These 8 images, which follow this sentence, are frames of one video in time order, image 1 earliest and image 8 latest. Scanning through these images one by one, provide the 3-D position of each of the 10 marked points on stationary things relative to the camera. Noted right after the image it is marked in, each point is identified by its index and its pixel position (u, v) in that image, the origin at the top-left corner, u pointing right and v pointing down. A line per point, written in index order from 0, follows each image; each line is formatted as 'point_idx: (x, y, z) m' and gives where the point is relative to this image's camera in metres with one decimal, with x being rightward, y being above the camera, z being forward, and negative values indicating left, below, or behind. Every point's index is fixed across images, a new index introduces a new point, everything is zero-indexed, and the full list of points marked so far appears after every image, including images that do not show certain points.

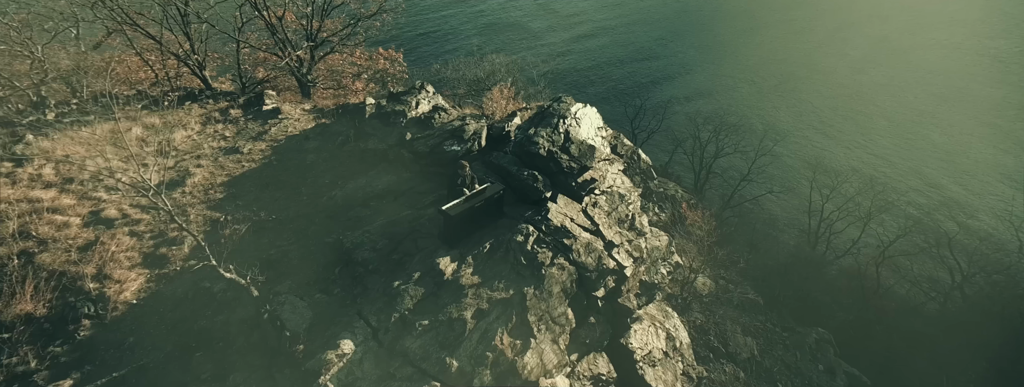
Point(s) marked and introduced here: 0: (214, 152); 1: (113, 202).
0: (-11.9, +1.5, +17.7) m
1: (-13.0, -0.4, +14.5) m
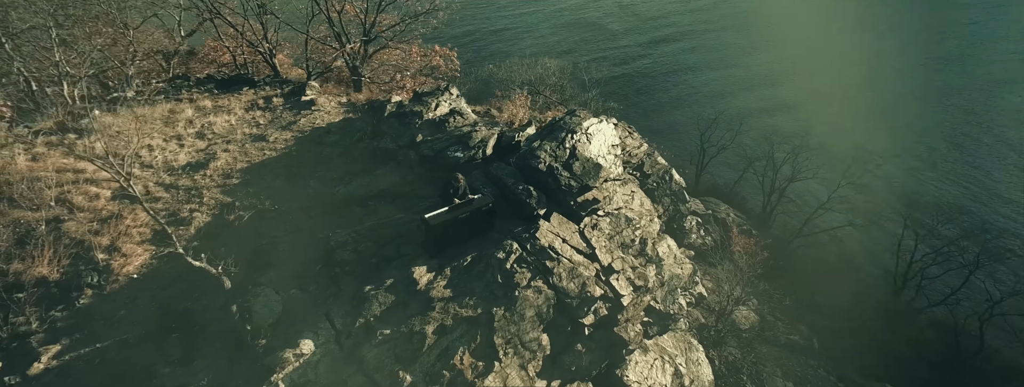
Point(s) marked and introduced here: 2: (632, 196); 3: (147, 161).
0: (-11.2, +2.2, +18.7) m
1: (-12.9, +0.4, +15.7) m
2: (+4.0, +0.1, +15.1) m
3: (-14.0, +1.0, +17.0) m
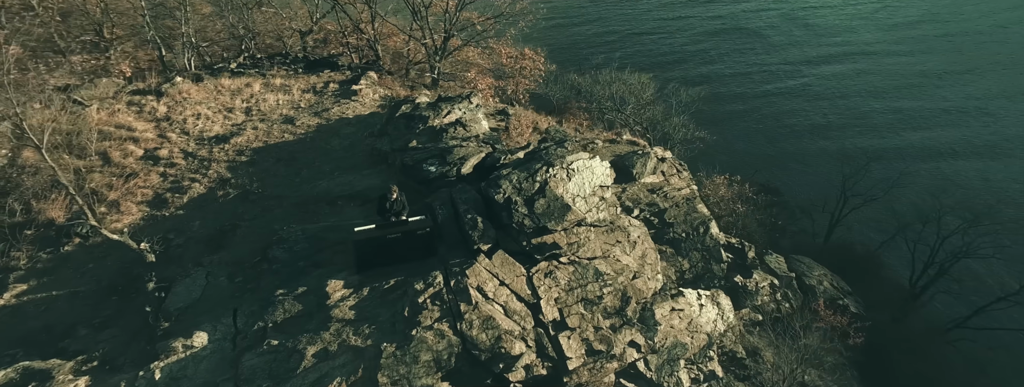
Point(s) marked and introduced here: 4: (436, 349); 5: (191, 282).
0: (-10.3, +3.2, +19.9) m
1: (-12.9, +1.8, +17.4) m
2: (+3.2, -1.3, +13.1) m
3: (-13.6, +2.5, +18.9) m
4: (-1.6, -3.2, +9.5) m
5: (-7.9, -2.1, +11.1) m
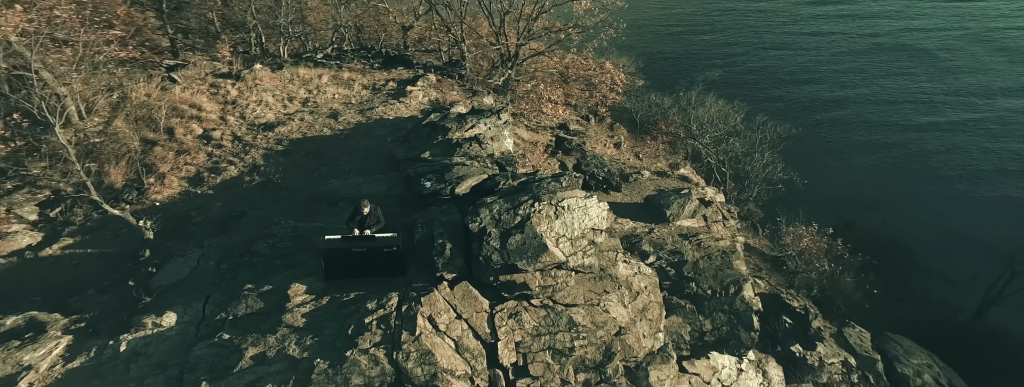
0: (-8.6, +3.7, +21.1) m
1: (-11.8, +2.7, +19.0) m
2: (+2.6, -2.5, +11.9) m
3: (-12.0, +3.5, +20.6) m
4: (-2.9, -3.7, +9.3) m
5: (-8.6, -1.8, +11.9) m
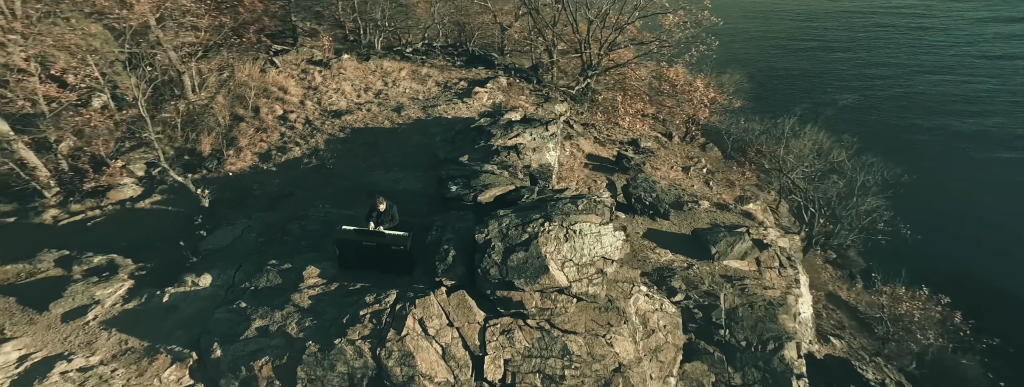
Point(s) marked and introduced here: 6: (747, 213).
0: (-5.8, +4.2, +22.3) m
1: (-9.4, +3.7, +20.9) m
2: (+2.6, -3.2, +11.2) m
3: (-9.3, +4.5, +22.5) m
4: (-3.4, -3.6, +9.7) m
5: (-8.2, -1.0, +13.3) m
6: (+10.2, -0.9, +19.7) m
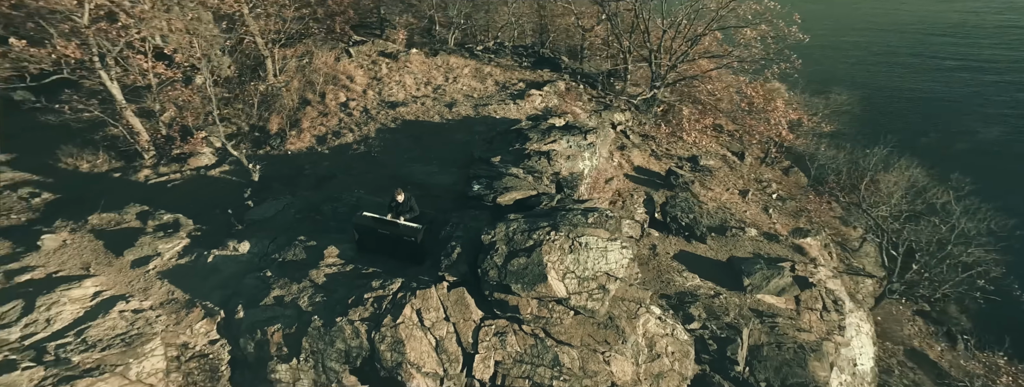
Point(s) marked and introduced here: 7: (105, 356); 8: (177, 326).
0: (-3.3, +4.6, +23.0) m
1: (-7.2, +4.5, +22.2) m
2: (+2.5, -3.6, +10.9) m
3: (-6.7, +5.2, +23.8) m
4: (-3.7, -3.3, +10.3) m
5: (-7.6, -0.3, +14.6) m
6: (+11.5, -2.1, +18.1) m
7: (-10.1, -4.0, +11.3) m
8: (-8.8, -3.5, +12.0) m
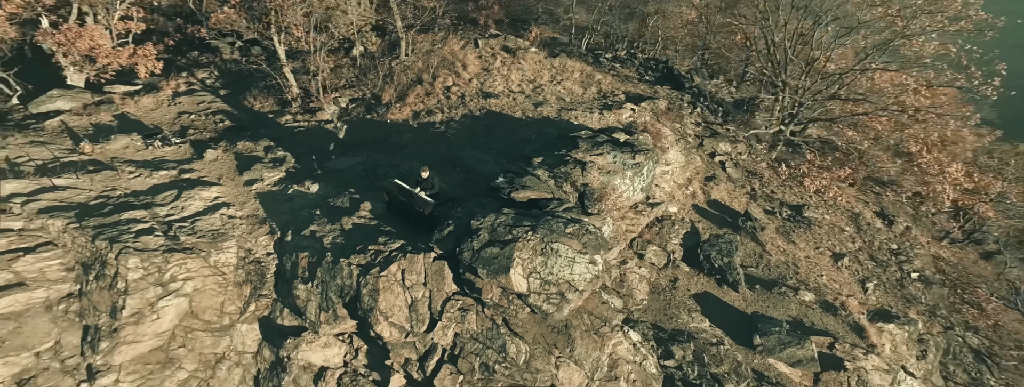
0: (+1.2, +4.9, +24.3) m
1: (-2.7, +5.6, +24.6) m
2: (+1.4, -3.9, +11.2) m
3: (-1.6, +6.2, +26.0) m
4: (-4.5, -2.3, +12.4) m
5: (-6.3, +1.3, +17.6) m
6: (+12.1, -4.7, +15.5) m
7: (-10.4, -1.6, +15.3) m
8: (-8.9, -1.4, +15.5) m
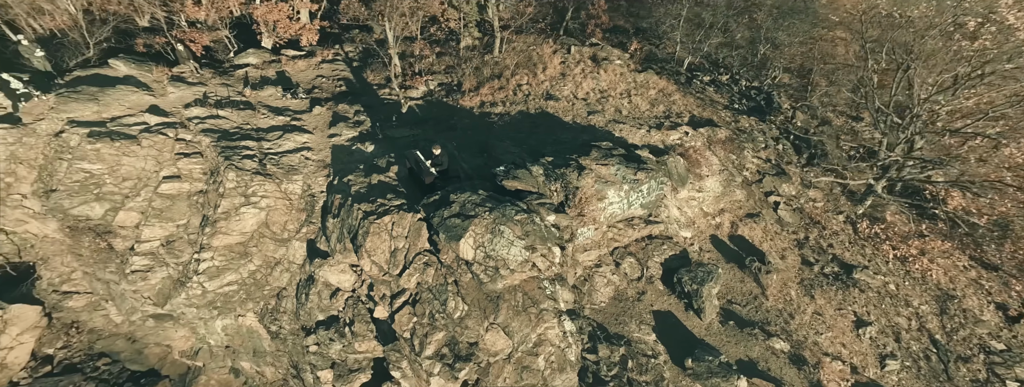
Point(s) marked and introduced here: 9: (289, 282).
0: (+4.4, +4.8, +25.8) m
1: (+1.0, +6.2, +27.0) m
2: (-0.5, -3.6, +13.3) m
3: (+2.5, +6.6, +28.0) m
4: (-5.5, -0.9, +15.9) m
5: (-5.1, +2.9, +21.3) m
6: (+10.6, -6.6, +14.8) m
7: (-10.1, +0.9, +20.1) m
8: (-8.6, +0.8, +20.0) m
9: (-9.4, -3.7, +19.2) m
